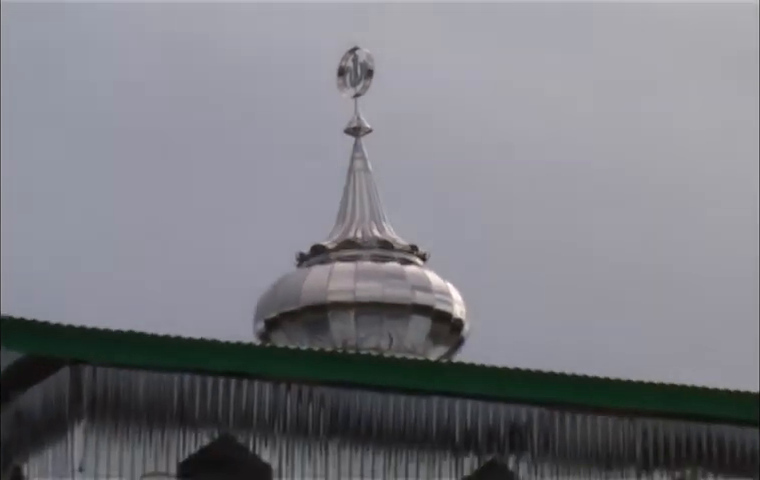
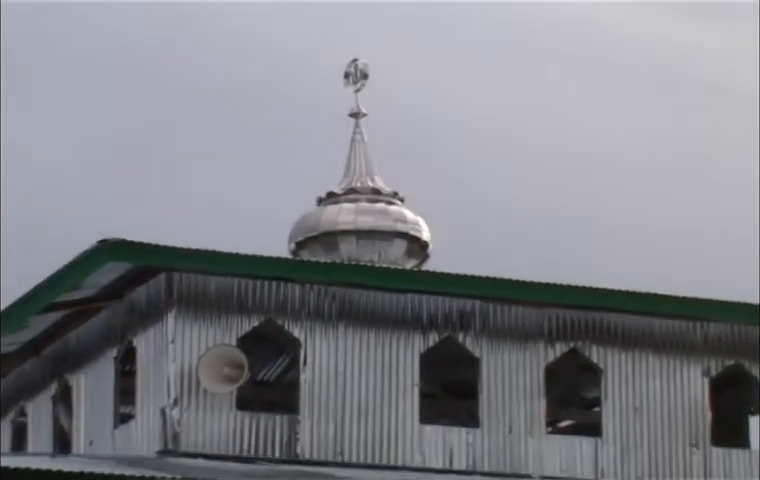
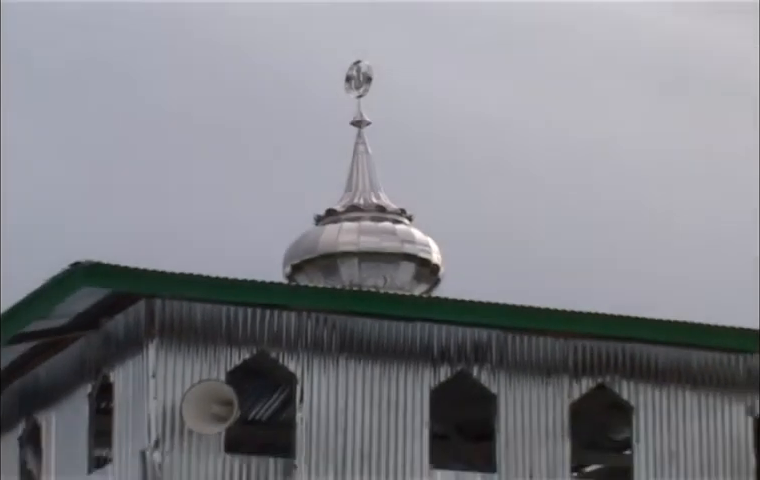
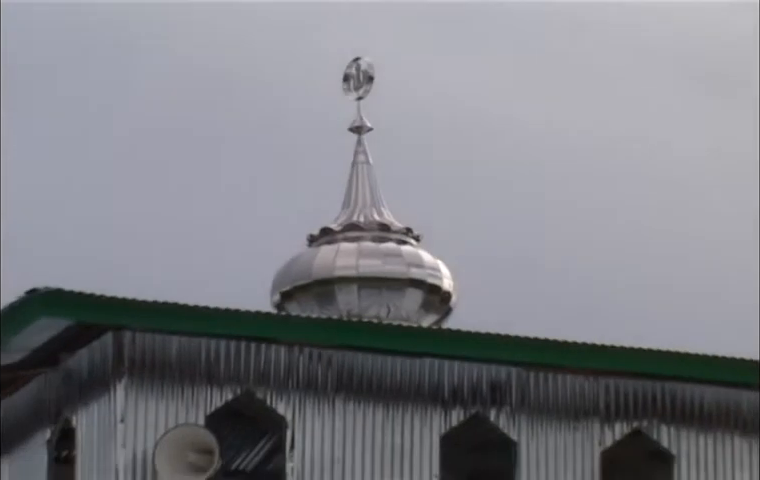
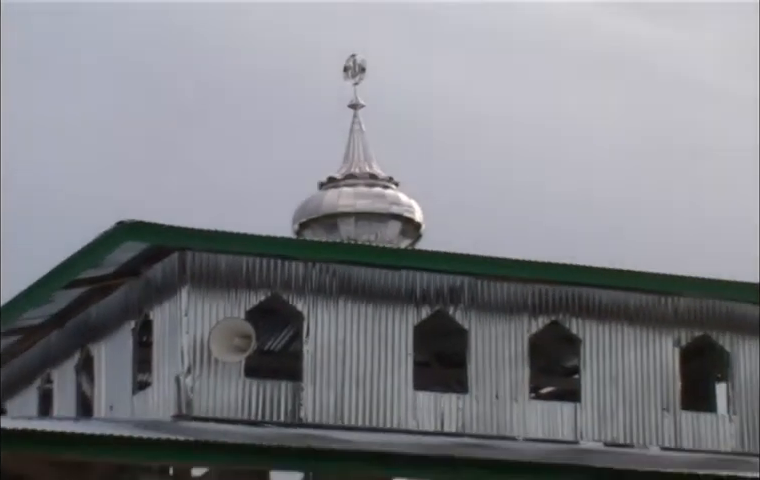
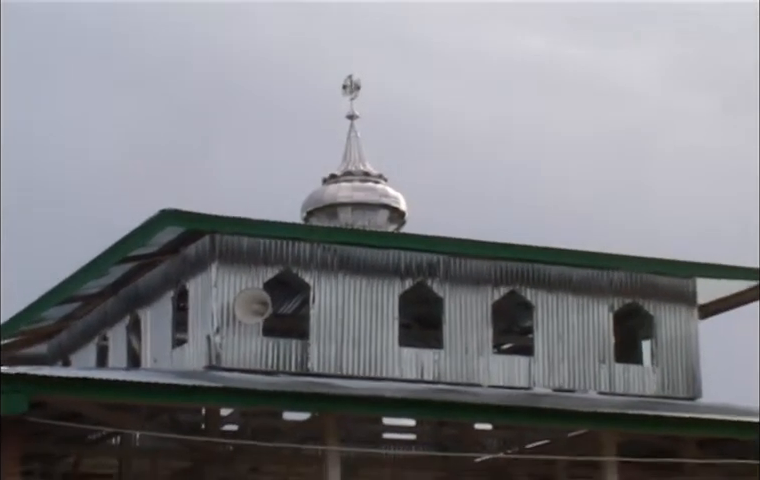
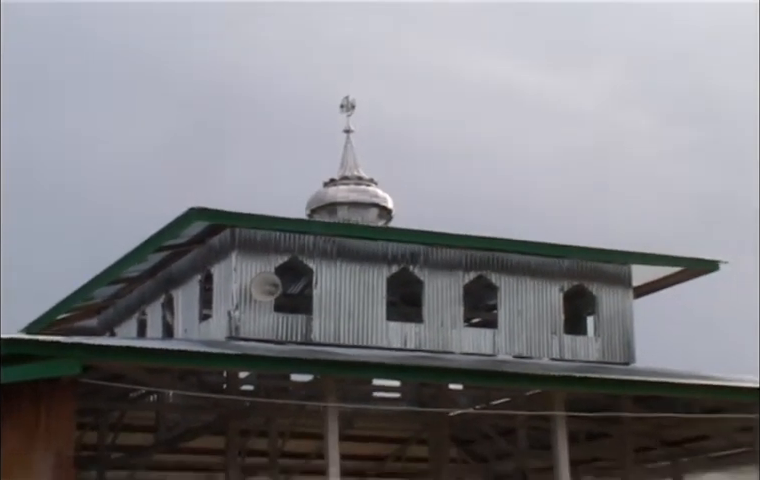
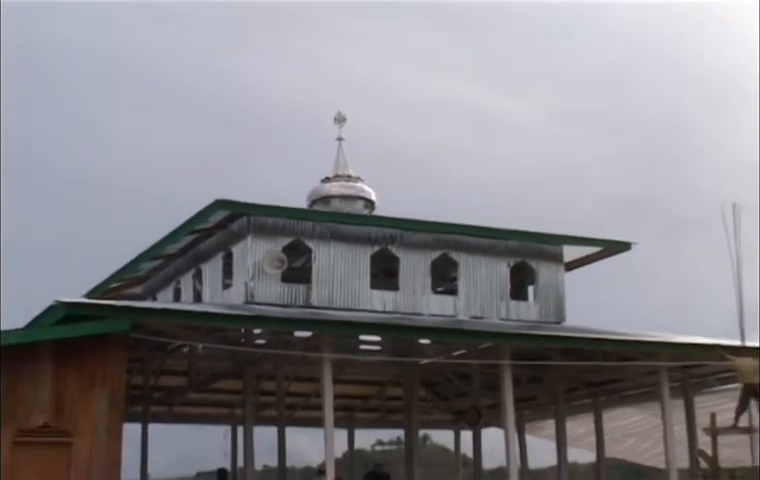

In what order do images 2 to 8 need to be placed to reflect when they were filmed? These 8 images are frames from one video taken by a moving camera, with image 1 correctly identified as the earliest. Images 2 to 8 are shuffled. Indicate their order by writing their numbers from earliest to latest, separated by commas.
4, 3, 2, 5, 6, 7, 8
